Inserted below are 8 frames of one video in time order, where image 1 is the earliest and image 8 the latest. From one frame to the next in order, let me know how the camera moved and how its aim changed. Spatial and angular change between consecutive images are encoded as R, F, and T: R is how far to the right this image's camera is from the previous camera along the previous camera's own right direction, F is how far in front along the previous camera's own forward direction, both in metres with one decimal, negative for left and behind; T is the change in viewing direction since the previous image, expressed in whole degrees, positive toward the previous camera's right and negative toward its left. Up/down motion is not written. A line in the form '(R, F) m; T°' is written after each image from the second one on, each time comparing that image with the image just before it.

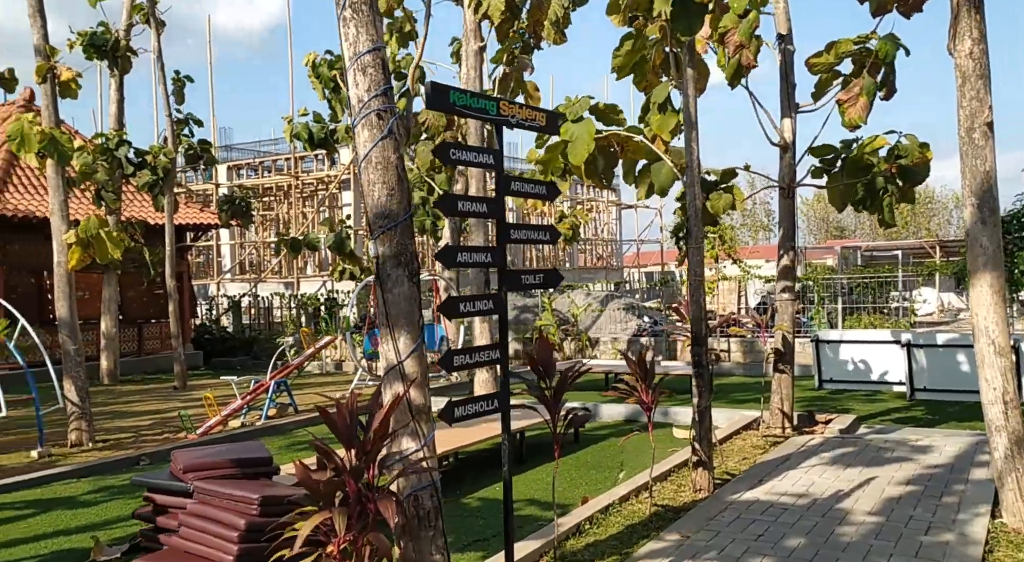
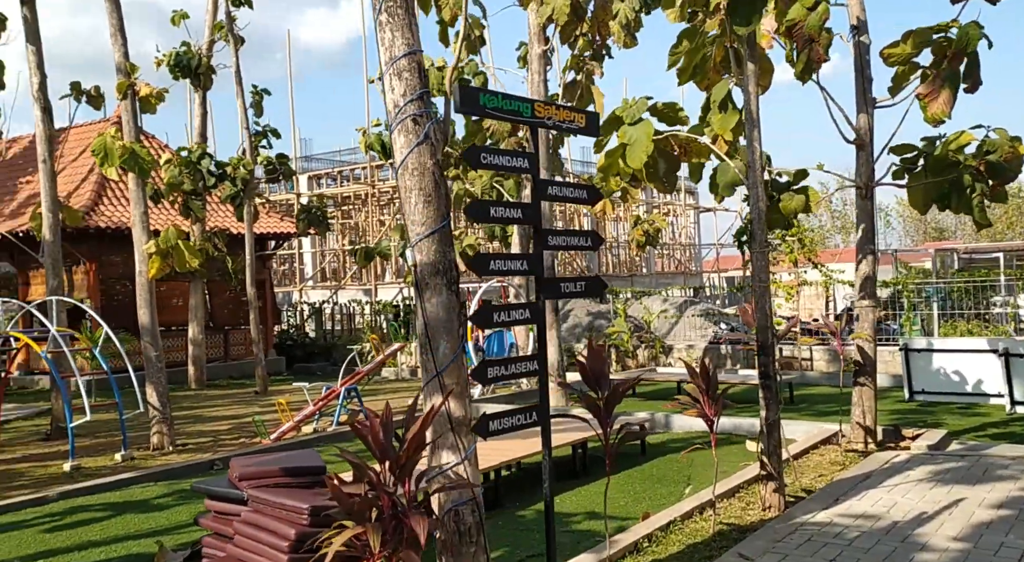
(+0.2, +0.2) m; -5°
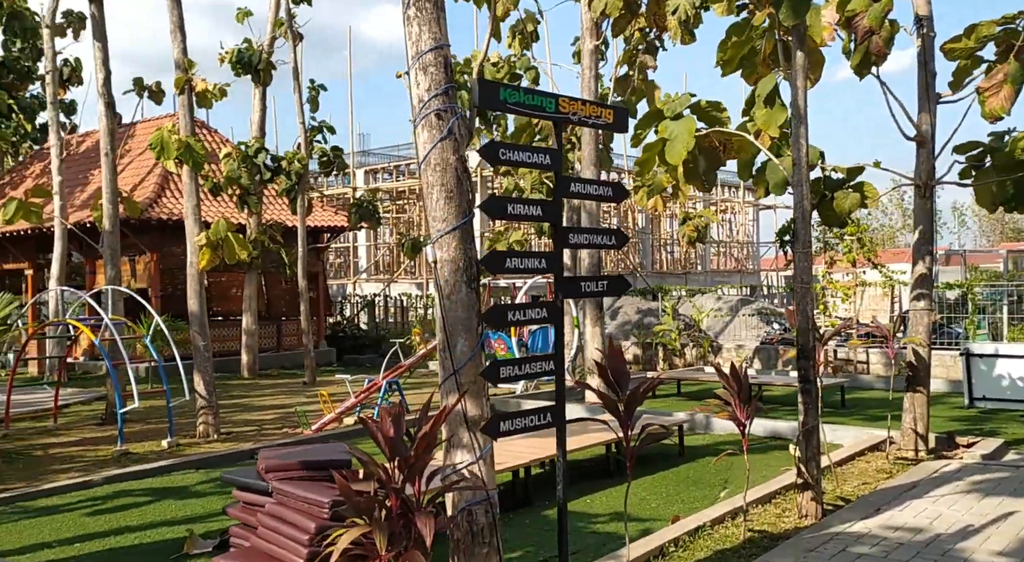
(+0.2, +0.1) m; -3°
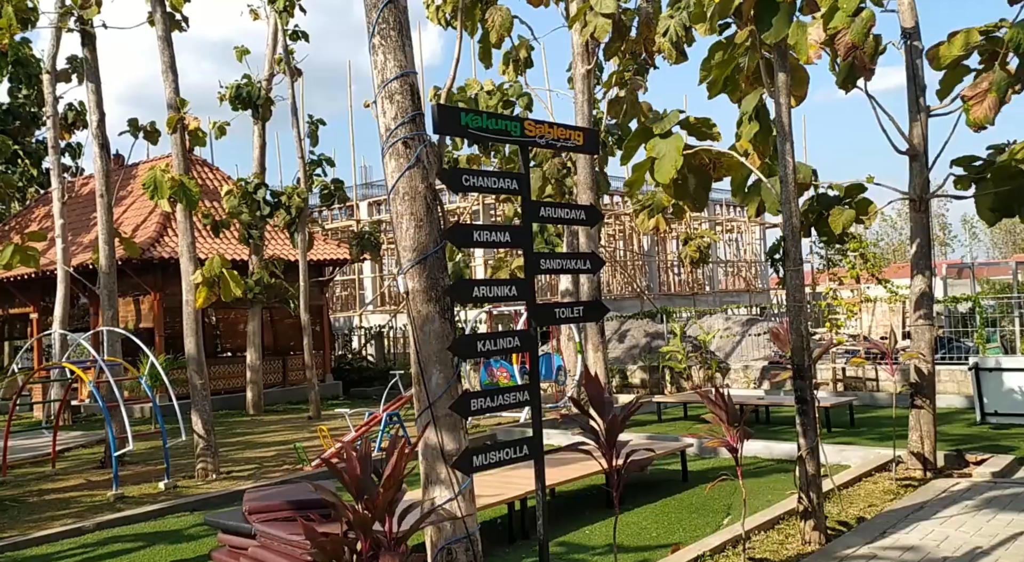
(+0.2, +0.1) m; -1°
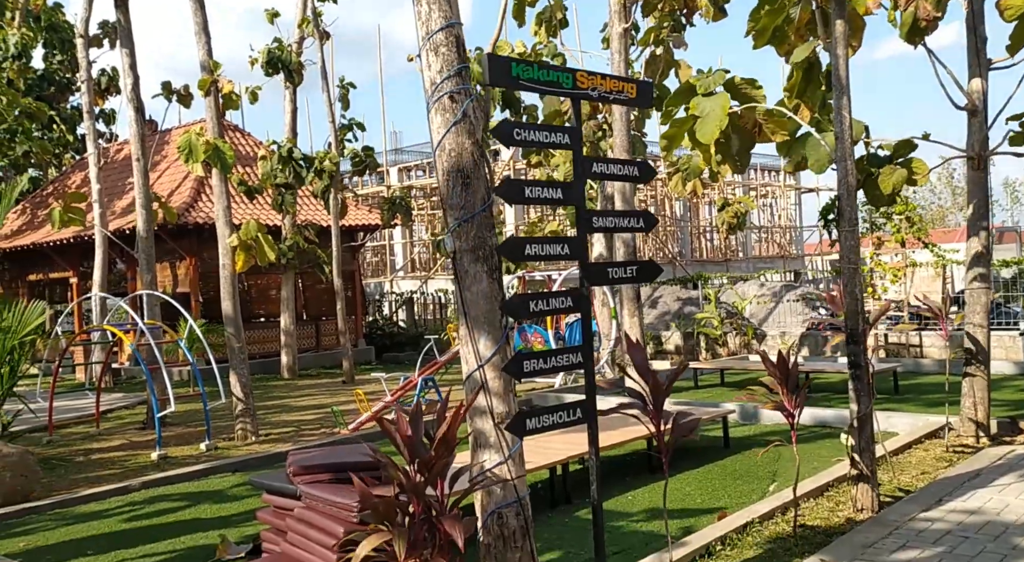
(-0.1, +0.1) m; -2°
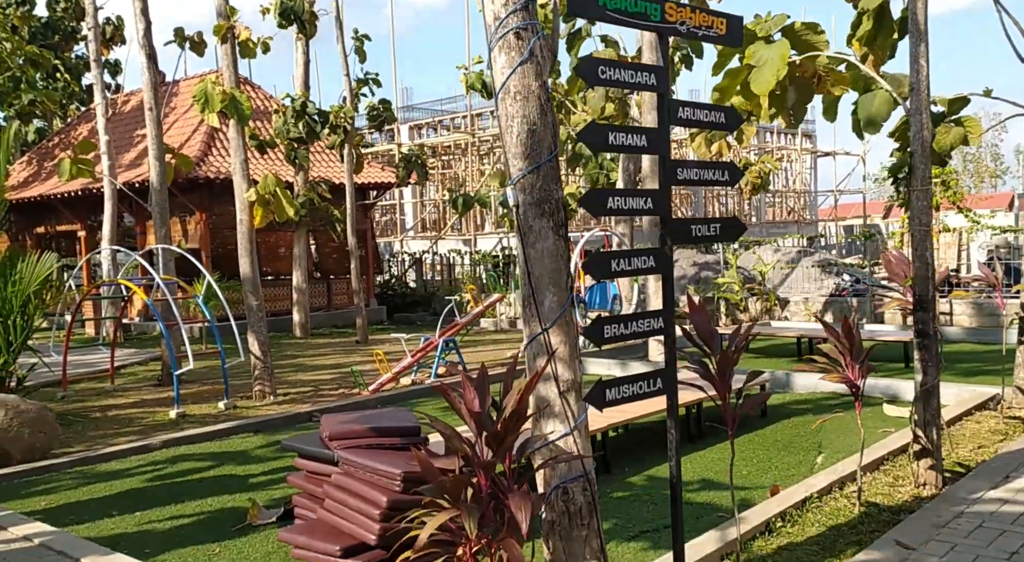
(-0.3, +0.3) m; 0°
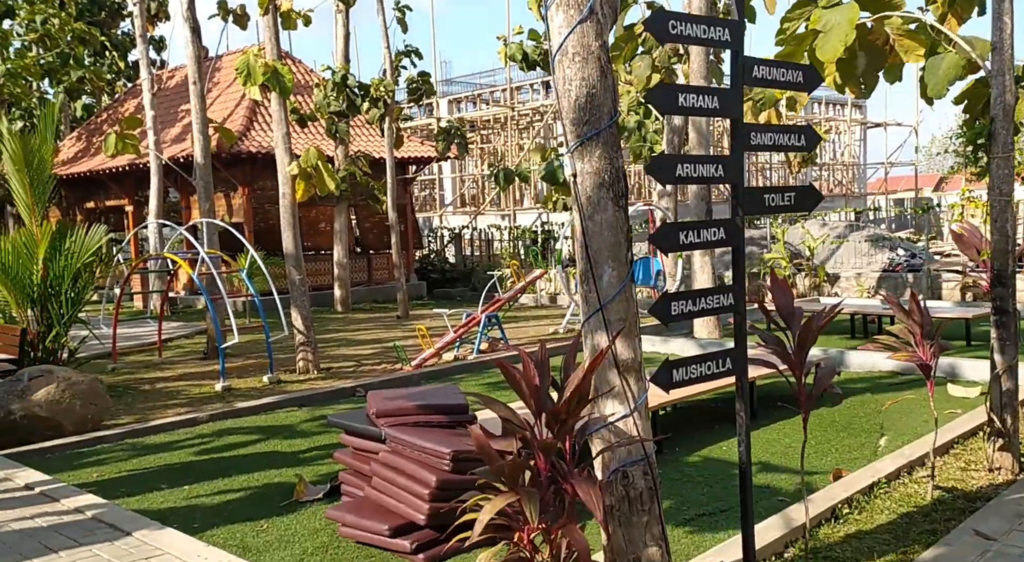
(-0.1, +0.2) m; -2°
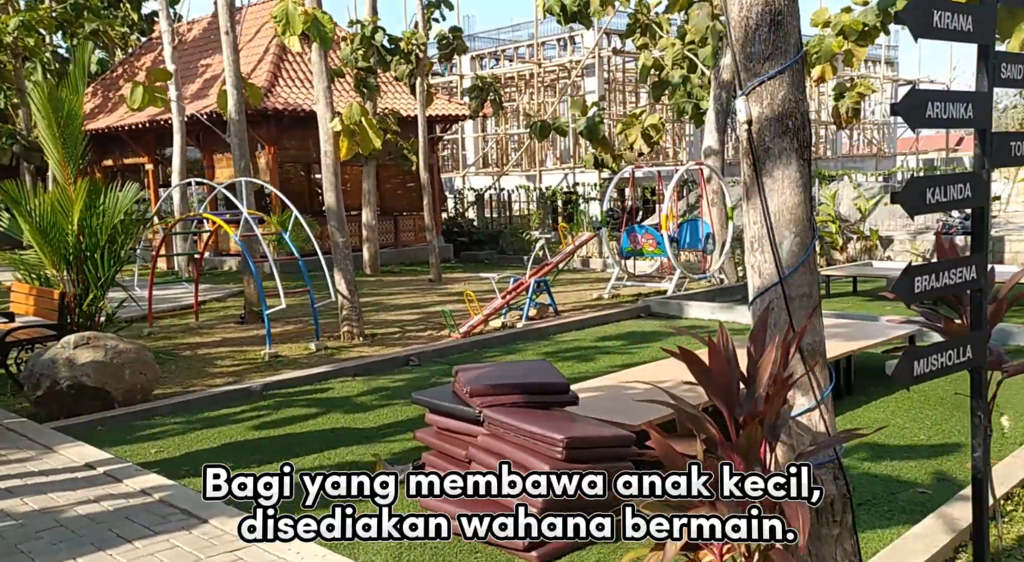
(-0.5, +0.5) m; 0°
